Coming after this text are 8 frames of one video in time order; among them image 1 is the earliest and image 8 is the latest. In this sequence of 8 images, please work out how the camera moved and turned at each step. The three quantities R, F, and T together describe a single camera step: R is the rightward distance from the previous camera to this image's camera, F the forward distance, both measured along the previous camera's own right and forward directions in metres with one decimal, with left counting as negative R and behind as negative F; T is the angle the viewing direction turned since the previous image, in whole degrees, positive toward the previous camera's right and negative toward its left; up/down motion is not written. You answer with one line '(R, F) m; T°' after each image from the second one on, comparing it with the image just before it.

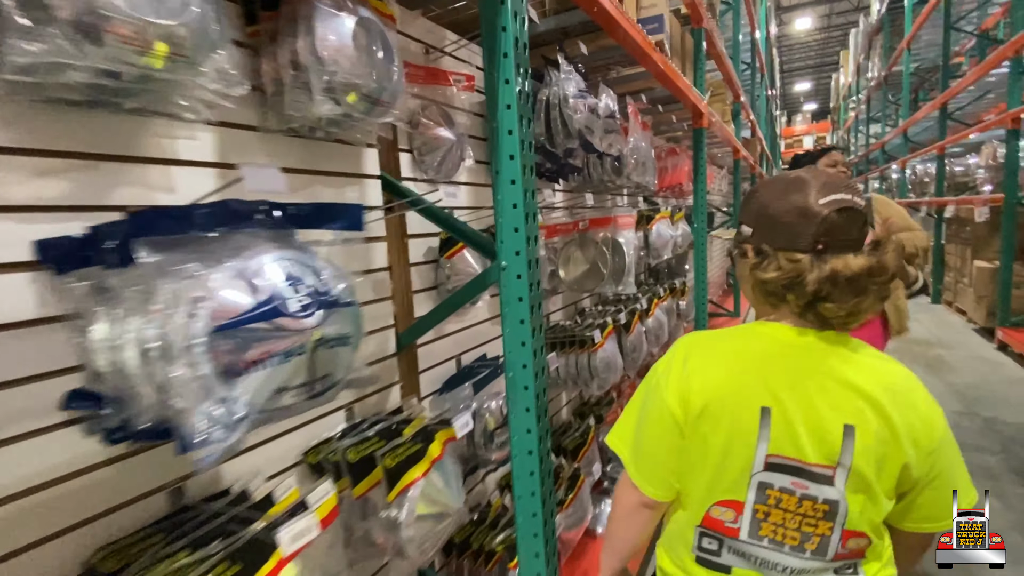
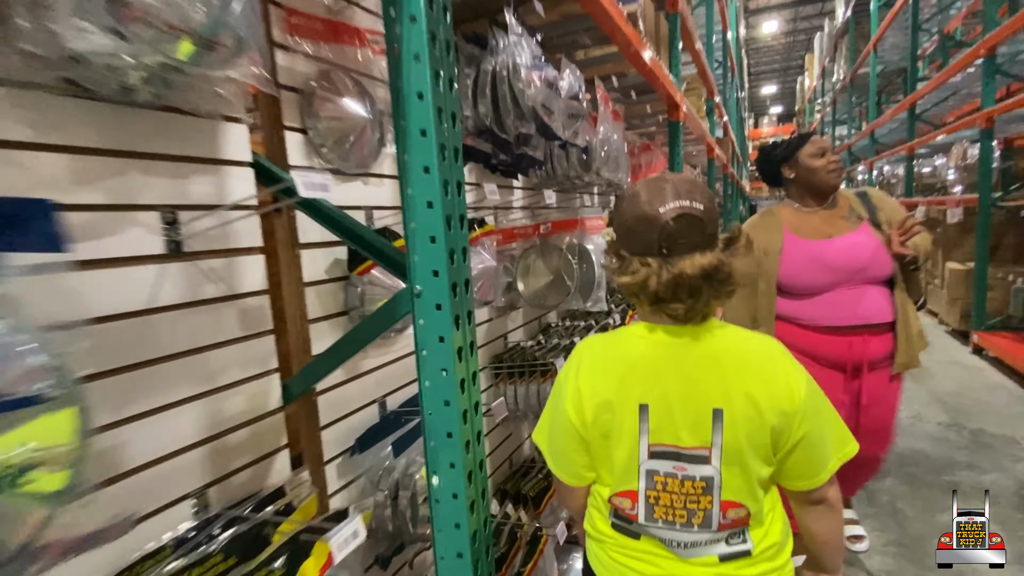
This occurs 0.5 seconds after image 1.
(+0.1, +0.3) m; +3°
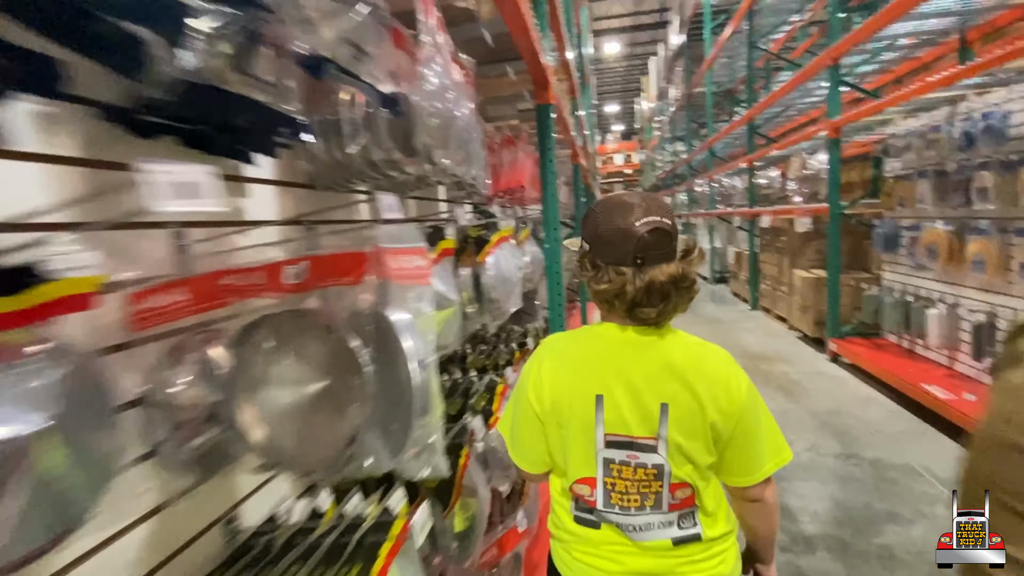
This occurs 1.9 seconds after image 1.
(+0.2, +0.7) m; +15°
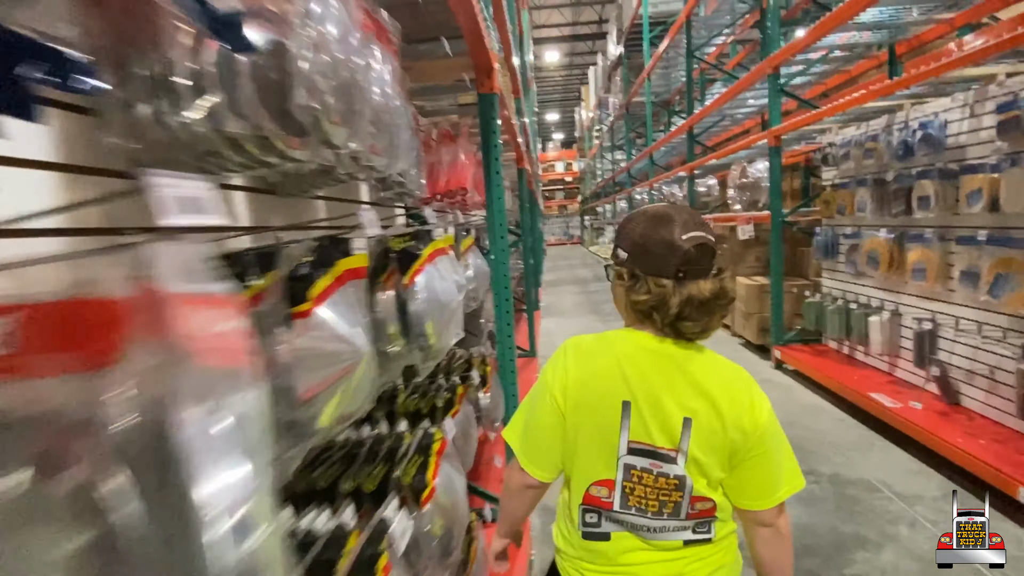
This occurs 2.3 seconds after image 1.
(0.0, +0.3) m; +7°
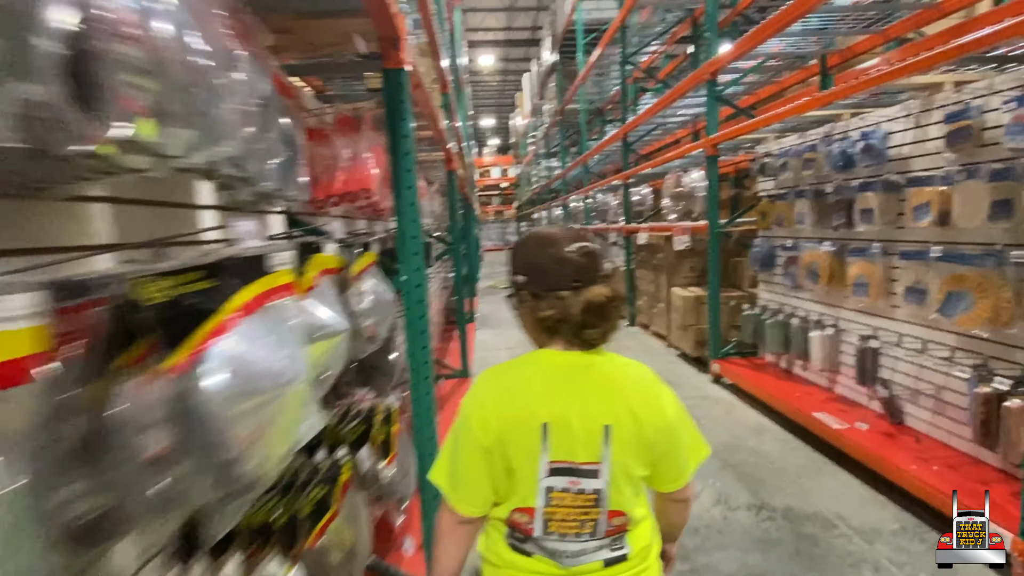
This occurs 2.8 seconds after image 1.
(+0.1, +0.3) m; +7°
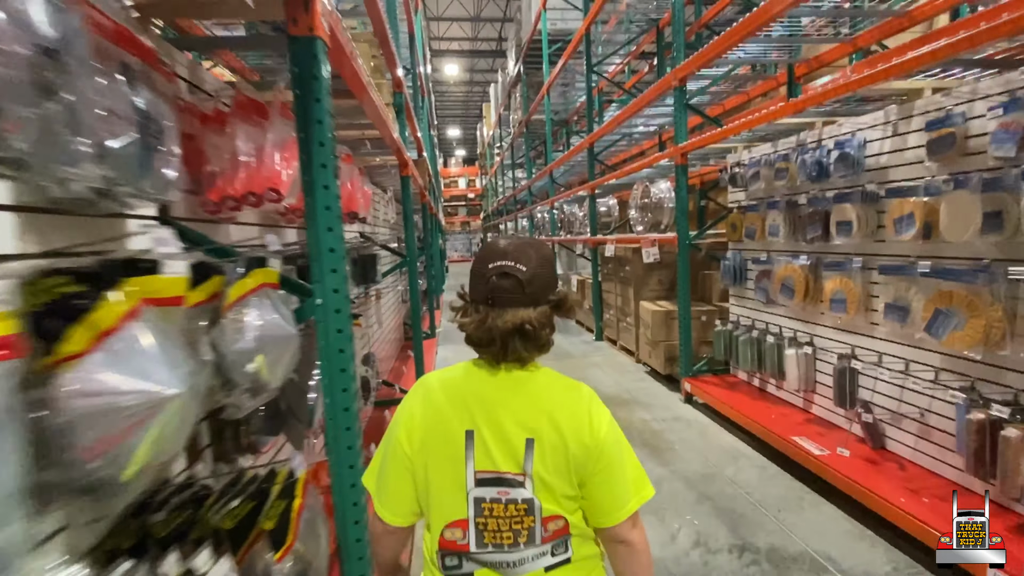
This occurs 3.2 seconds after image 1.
(0.0, +0.2) m; +4°
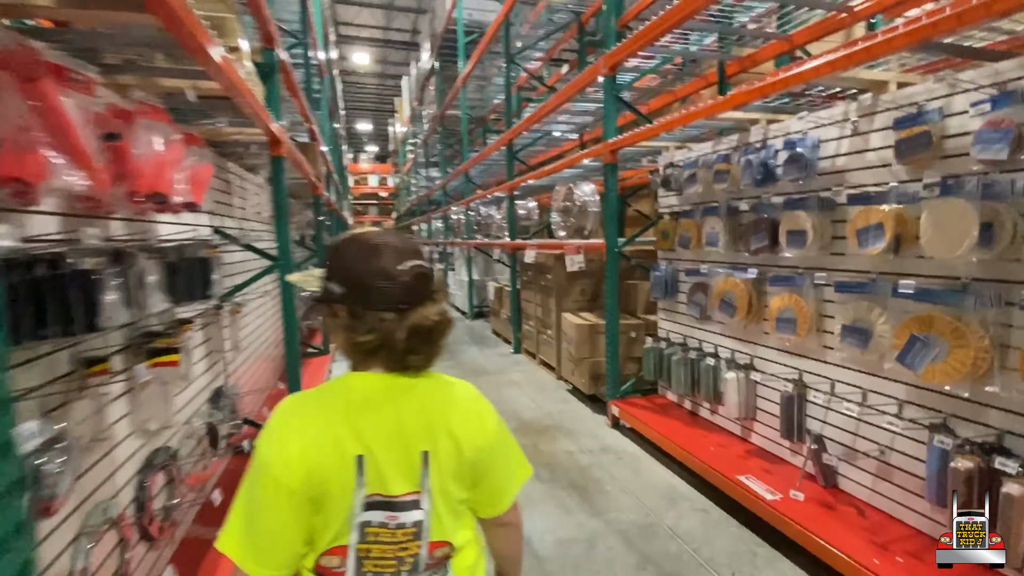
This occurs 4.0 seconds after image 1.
(+0.1, +0.5) m; +10°
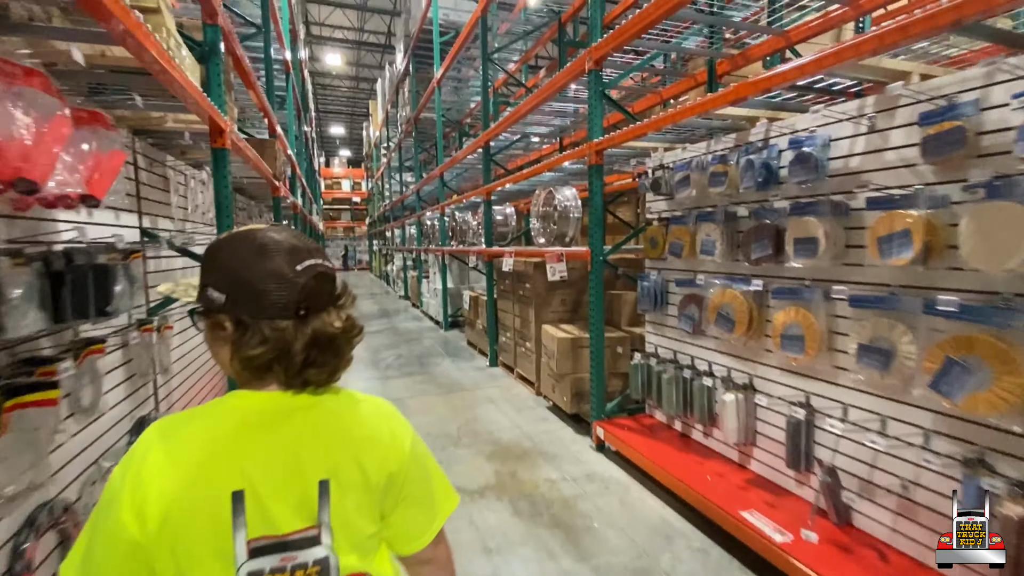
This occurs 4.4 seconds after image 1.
(0.0, +0.3) m; +3°
